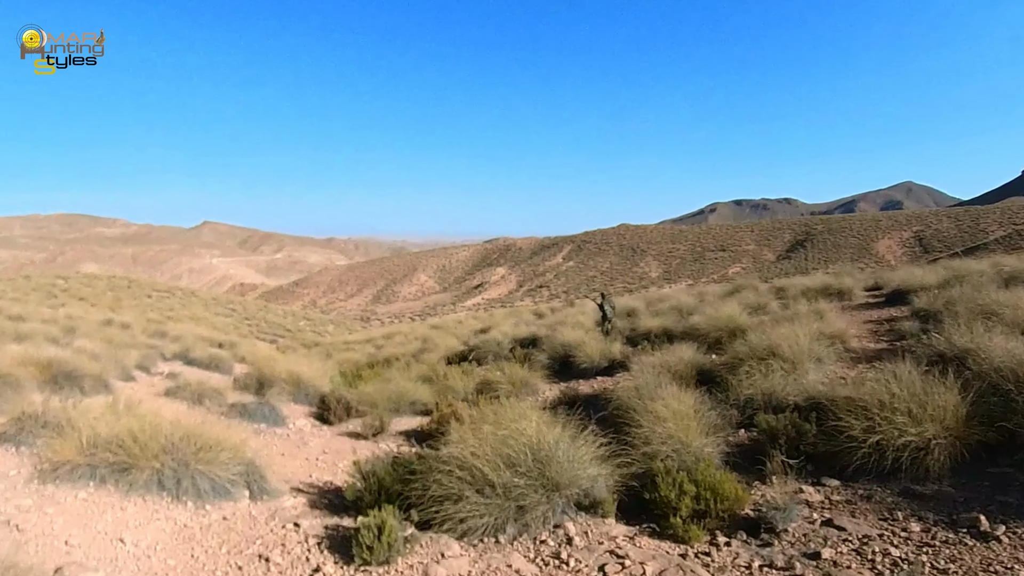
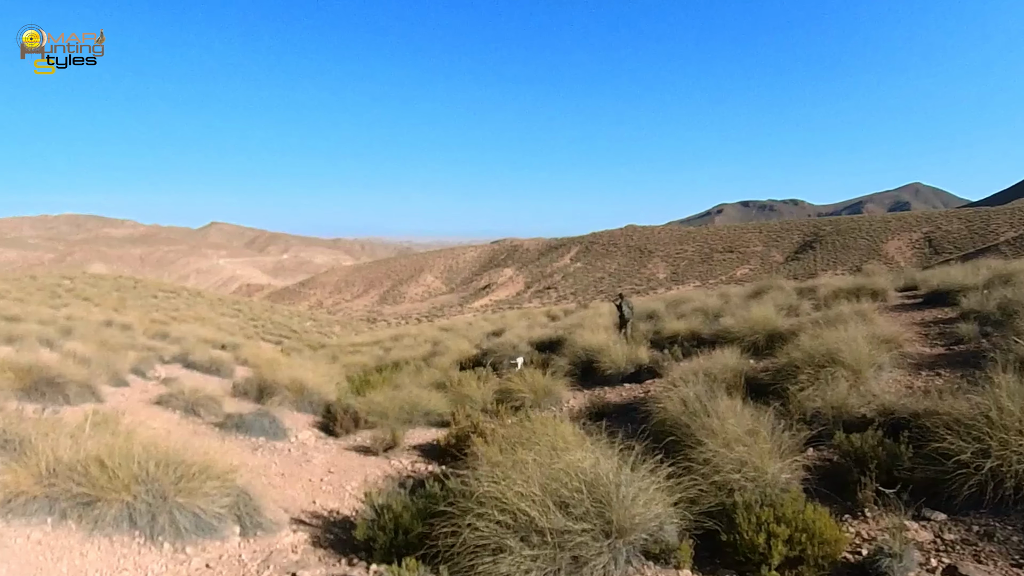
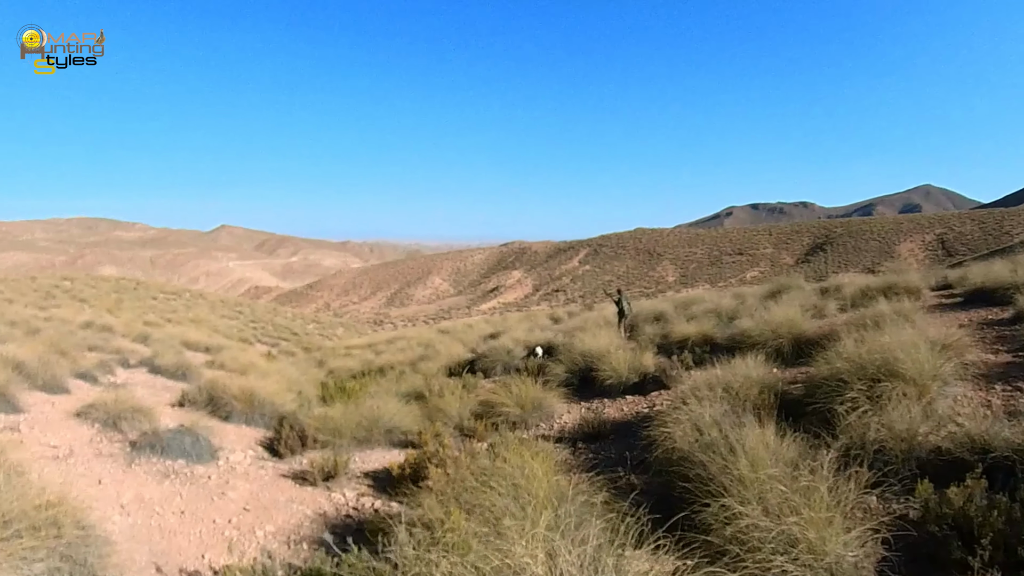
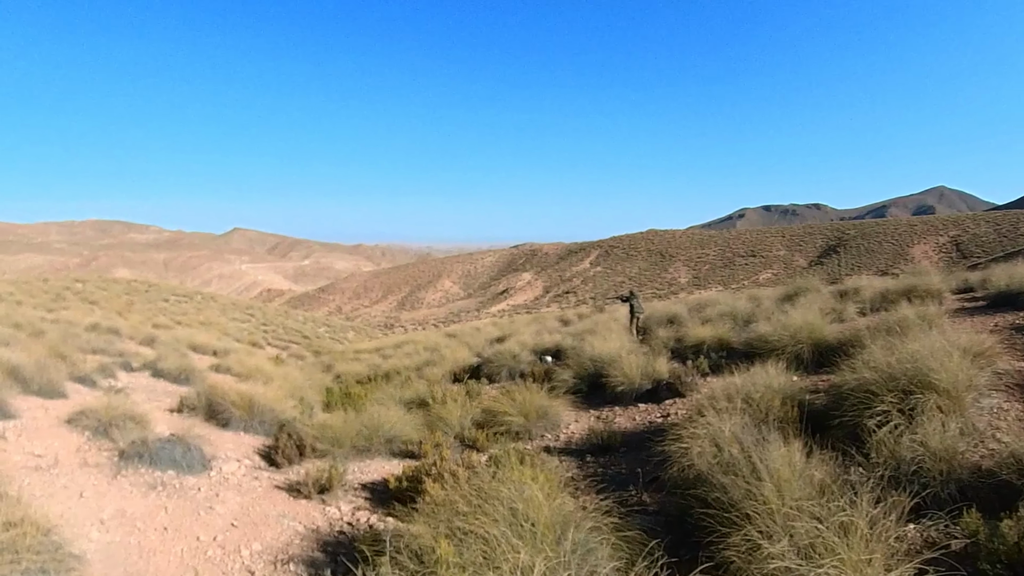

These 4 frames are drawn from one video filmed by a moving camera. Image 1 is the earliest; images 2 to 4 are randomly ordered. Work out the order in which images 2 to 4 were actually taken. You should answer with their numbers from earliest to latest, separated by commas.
2, 3, 4
